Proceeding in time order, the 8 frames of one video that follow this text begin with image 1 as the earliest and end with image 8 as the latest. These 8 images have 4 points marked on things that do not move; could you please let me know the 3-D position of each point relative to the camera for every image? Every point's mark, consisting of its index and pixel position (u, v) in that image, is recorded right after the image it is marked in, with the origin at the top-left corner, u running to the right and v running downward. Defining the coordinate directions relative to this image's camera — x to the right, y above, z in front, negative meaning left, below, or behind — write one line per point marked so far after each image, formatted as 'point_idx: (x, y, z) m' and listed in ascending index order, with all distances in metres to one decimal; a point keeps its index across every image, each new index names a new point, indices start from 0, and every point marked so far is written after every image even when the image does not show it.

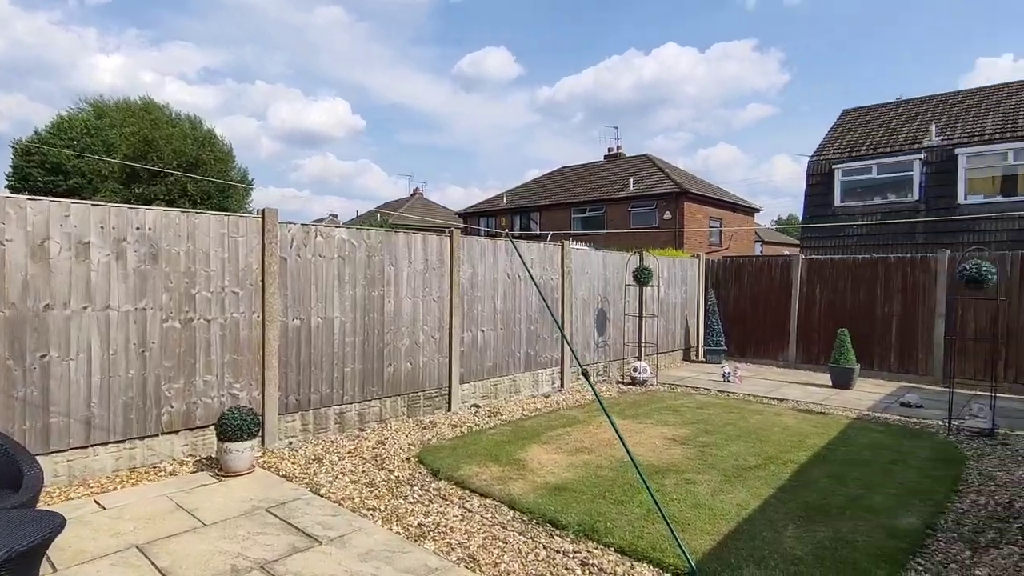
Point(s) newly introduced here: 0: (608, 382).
0: (+1.5, -1.5, +9.0) m
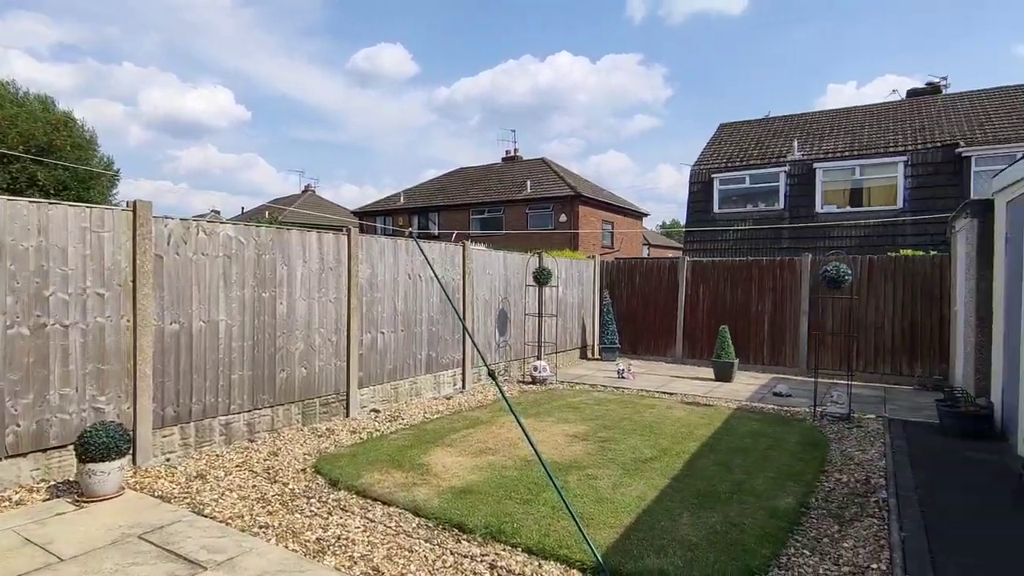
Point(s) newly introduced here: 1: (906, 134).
0: (0.0, -1.5, +9.1) m
1: (+11.5, +4.5, +17.0) m
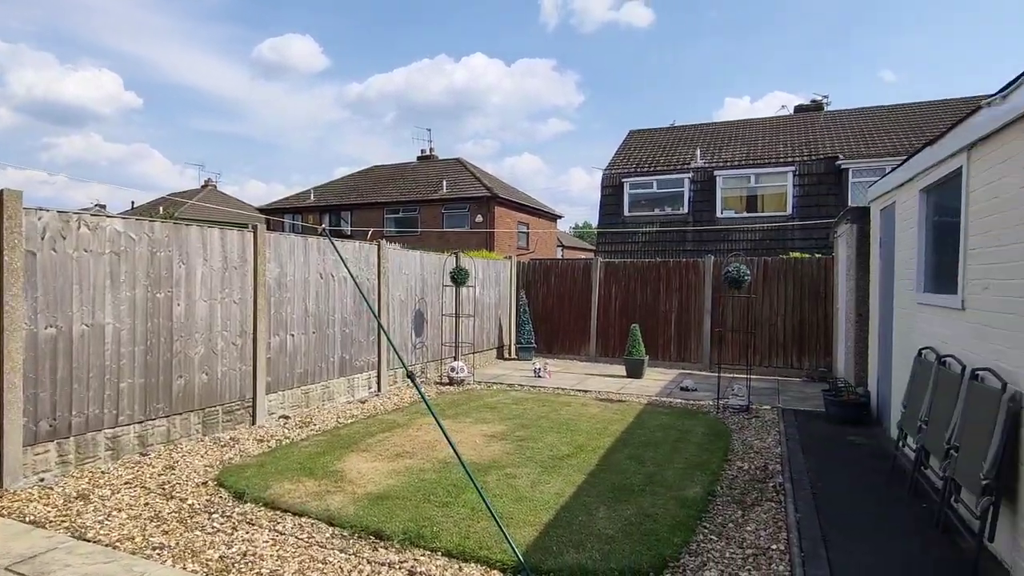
0: (-1.3, -1.5, +9.0) m
1: (+9.0, +4.5, +18.5) m
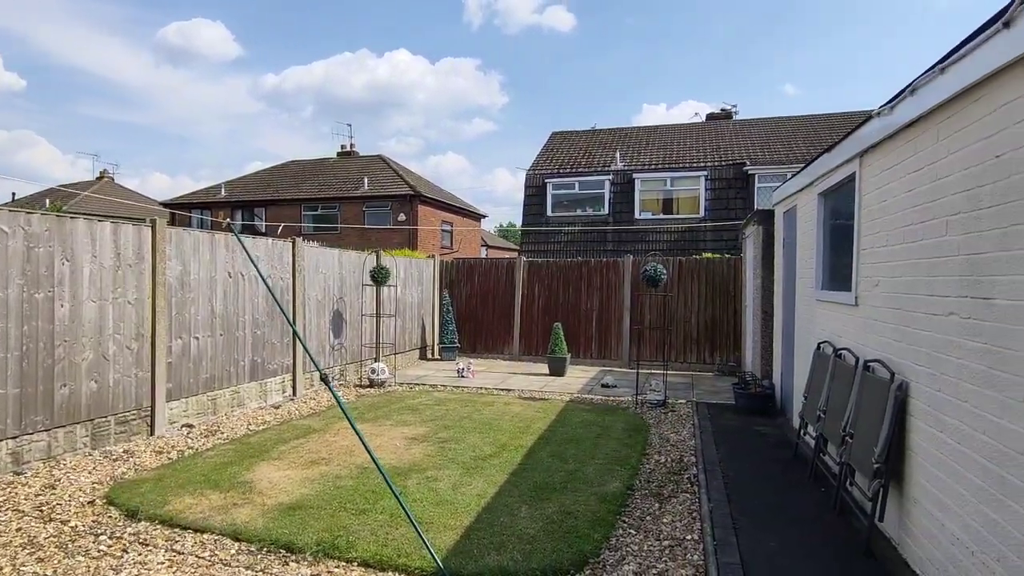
0: (-2.5, -1.5, +8.7) m
1: (+6.5, +4.5, +19.4) m
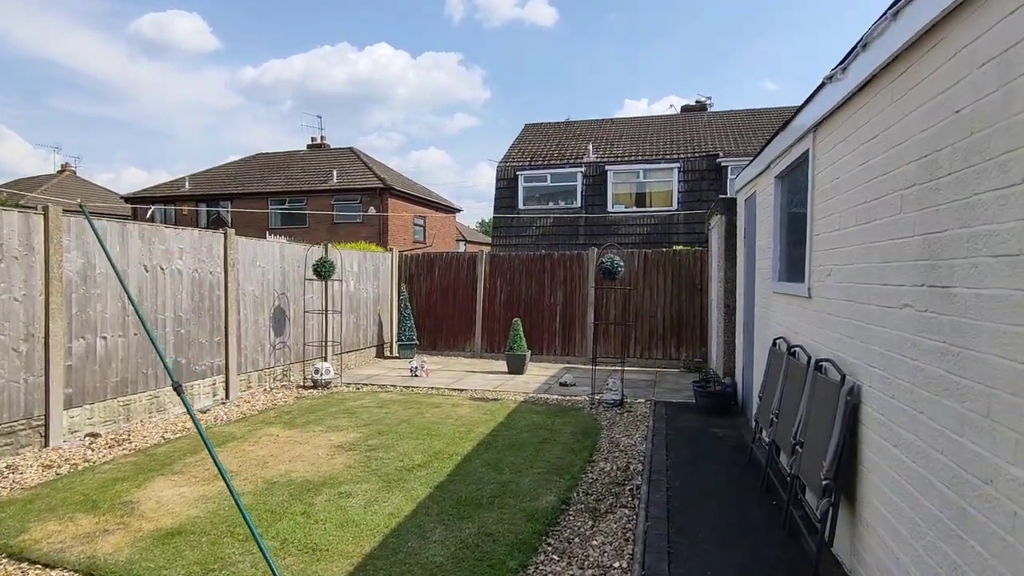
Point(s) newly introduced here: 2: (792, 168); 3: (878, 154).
0: (-3.1, -1.4, +8.1) m
1: (+5.5, +4.7, +19.1) m
2: (+2.1, +0.9, +4.4) m
3: (+1.6, +0.6, +2.6) m
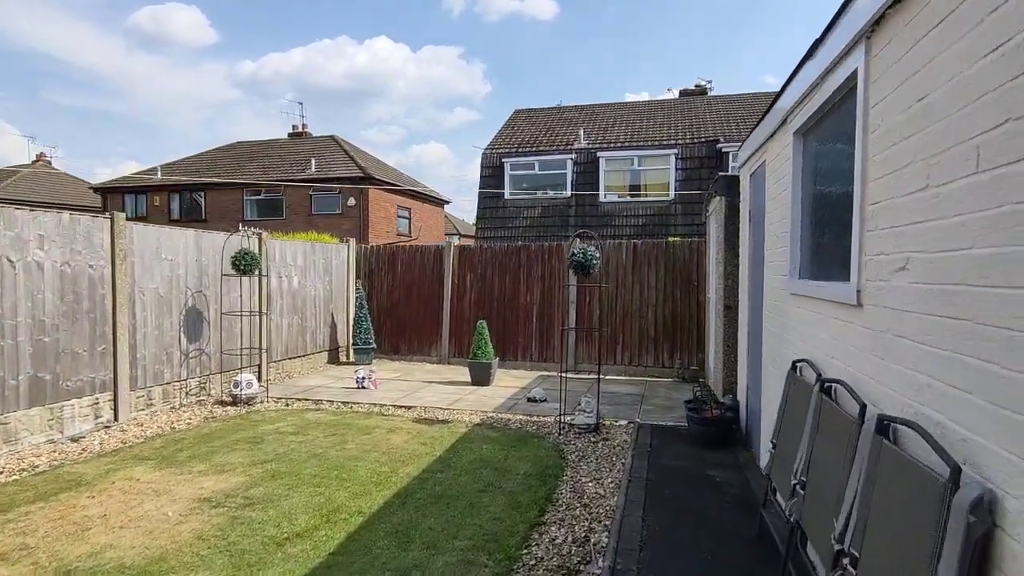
0: (-3.6, -1.3, +6.8) m
1: (+5.0, +4.9, +17.7) m
2: (+1.6, +0.9, +3.1) m
3: (+1.1, +0.6, +1.3) m
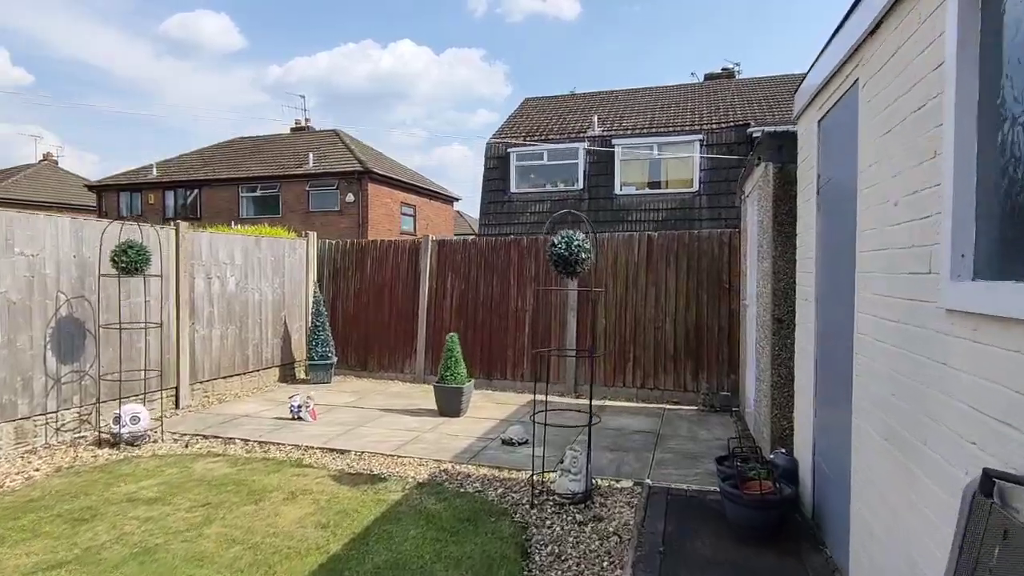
0: (-3.9, -1.4, +5.2) m
1: (+5.2, +4.8, +15.8) m
2: (+1.2, +0.9, +1.3) m
3: (+0.7, +0.5, -0.5) m
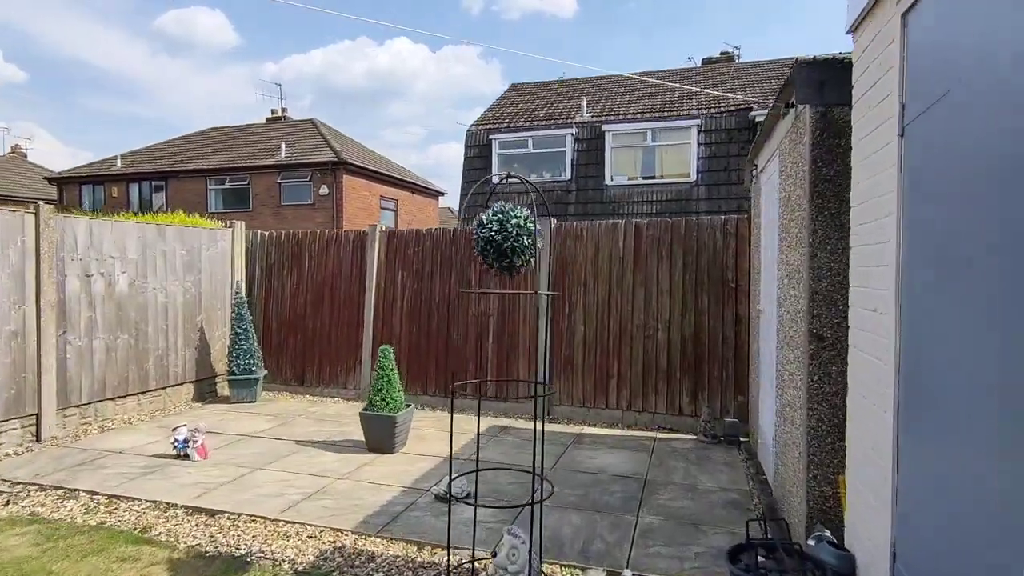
0: (-4.3, -1.4, +3.9) m
1: (+4.7, +4.8, +14.5) m
2: (+0.8, +0.9, 0.0) m
3: (+0.3, +0.5, -1.8) m
